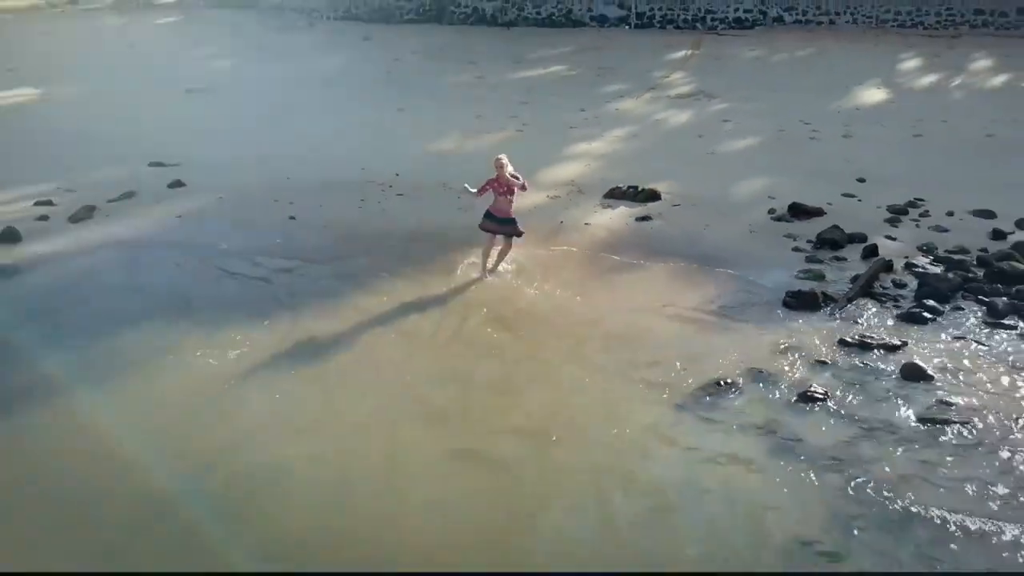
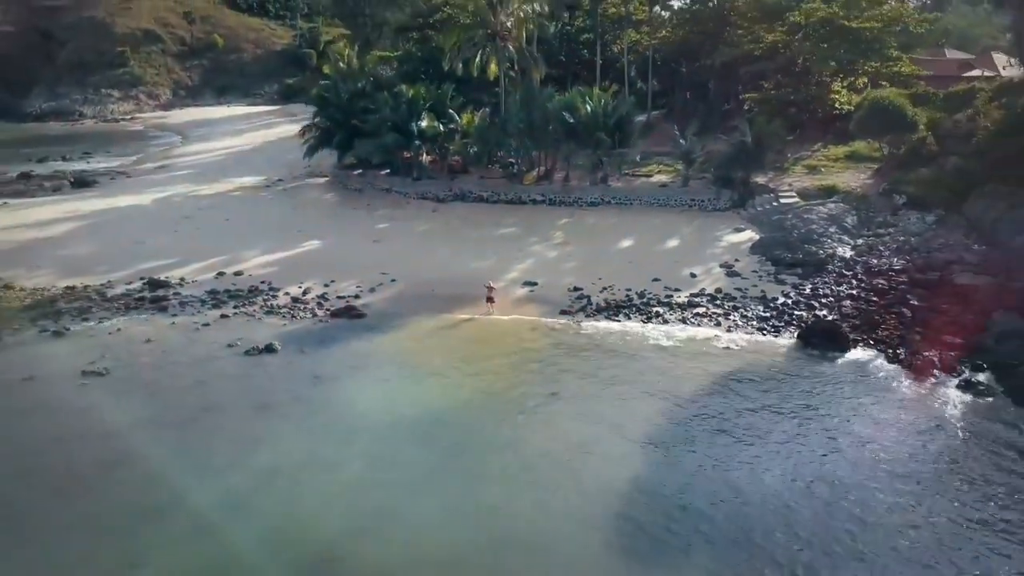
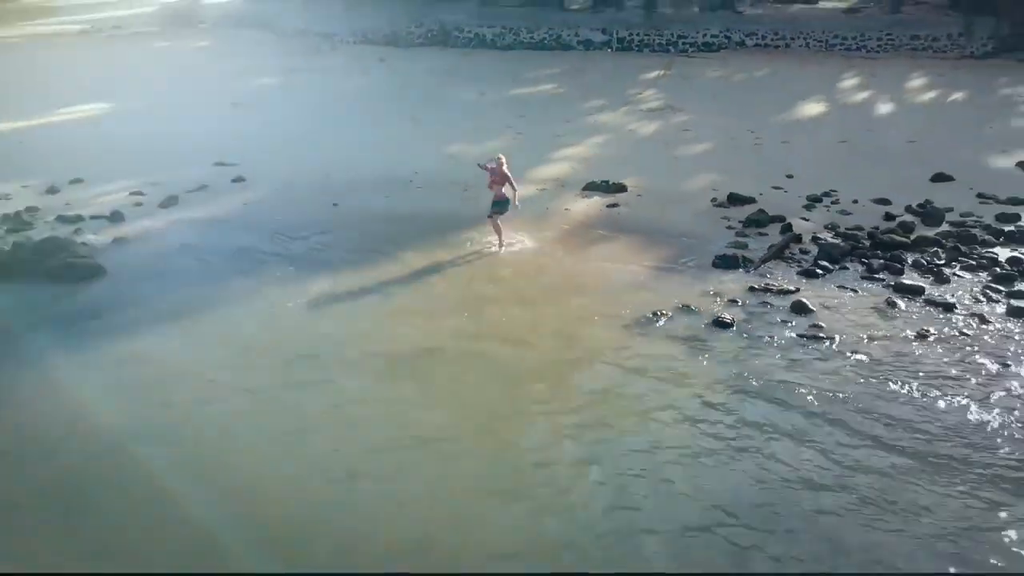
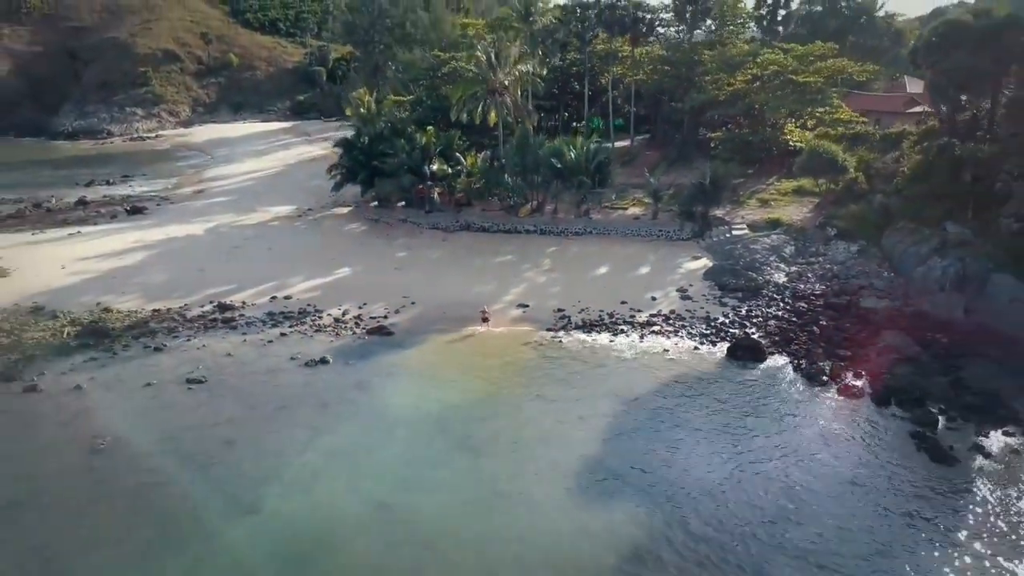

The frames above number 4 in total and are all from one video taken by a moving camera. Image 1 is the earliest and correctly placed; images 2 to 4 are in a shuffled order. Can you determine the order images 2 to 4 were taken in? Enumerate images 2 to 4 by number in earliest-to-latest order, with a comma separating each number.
3, 2, 4
